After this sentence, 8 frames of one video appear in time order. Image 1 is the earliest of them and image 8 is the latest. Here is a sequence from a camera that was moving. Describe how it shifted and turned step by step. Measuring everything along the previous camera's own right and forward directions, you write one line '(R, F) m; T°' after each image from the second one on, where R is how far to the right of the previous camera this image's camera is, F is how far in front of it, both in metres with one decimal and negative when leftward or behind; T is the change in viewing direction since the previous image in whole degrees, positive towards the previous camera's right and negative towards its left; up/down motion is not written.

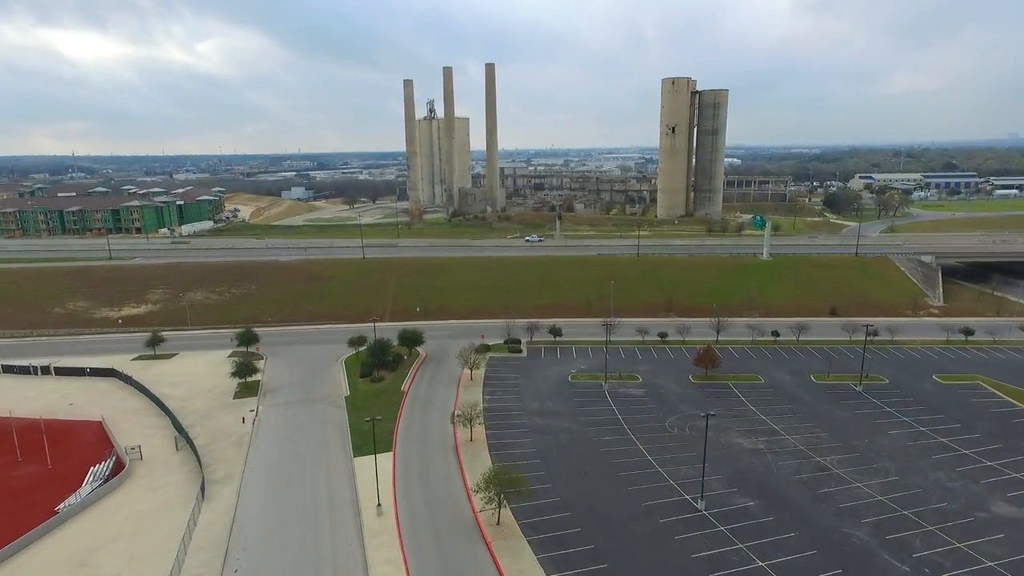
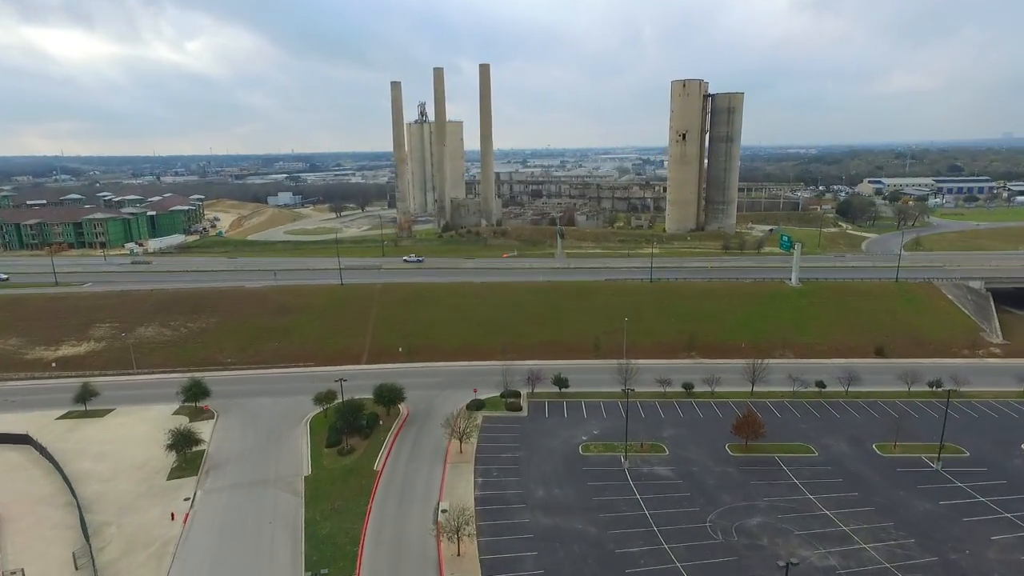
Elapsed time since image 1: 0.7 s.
(-0.1, +6.6) m; 0°
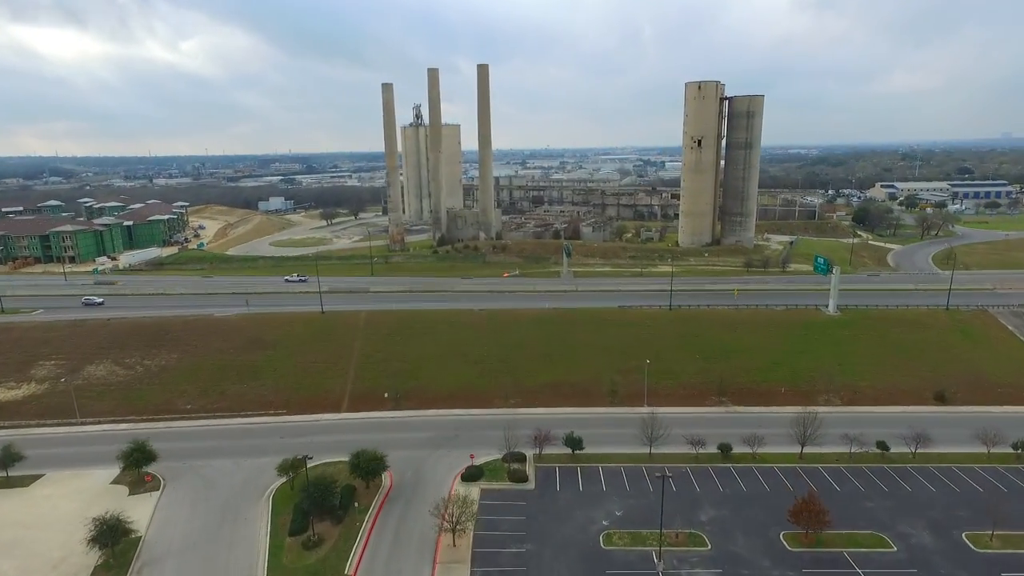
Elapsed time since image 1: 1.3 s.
(-0.3, +5.7) m; 0°
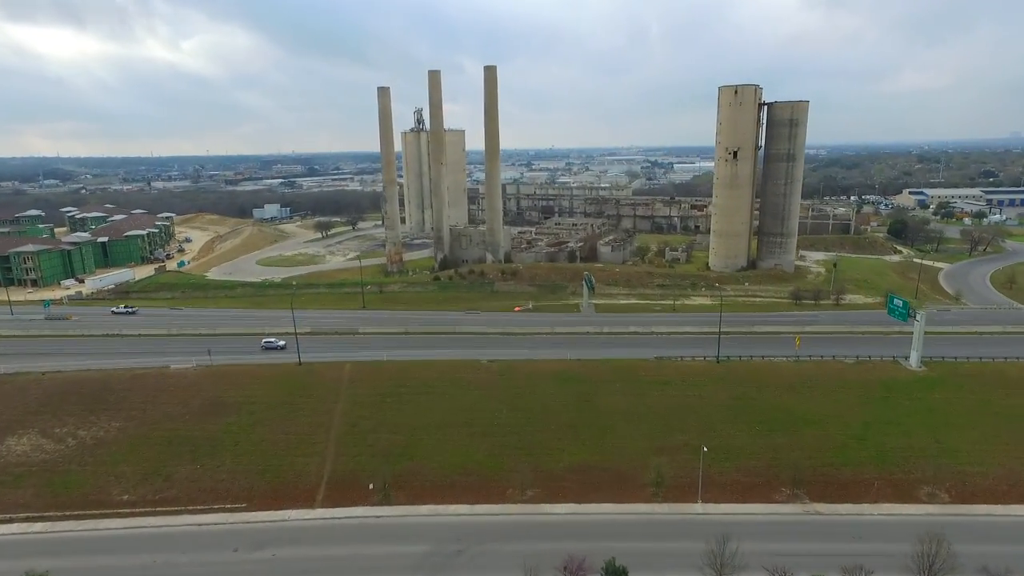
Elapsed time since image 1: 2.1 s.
(-0.7, +7.7) m; 0°
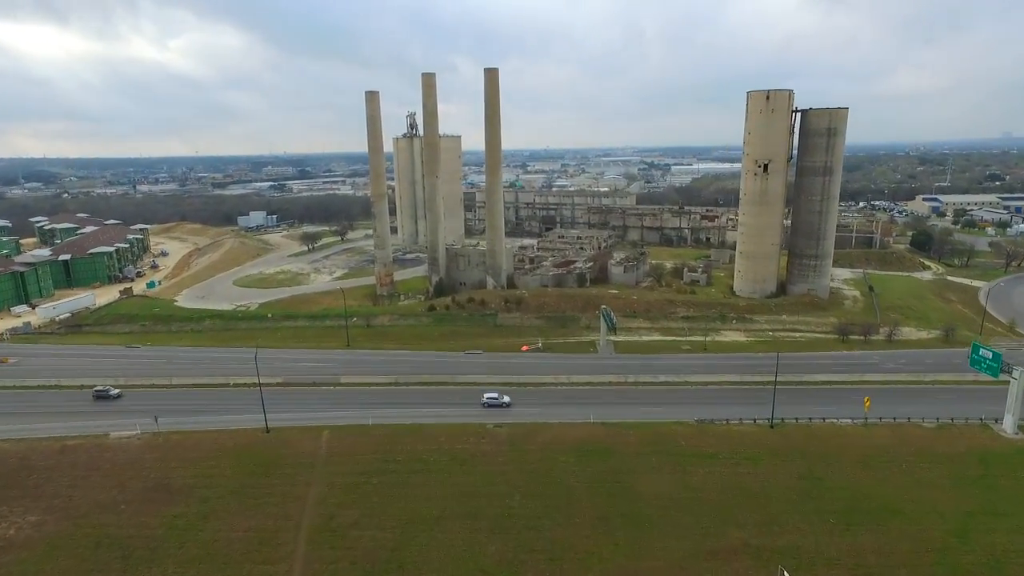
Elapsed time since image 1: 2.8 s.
(-0.9, +6.6) m; +1°
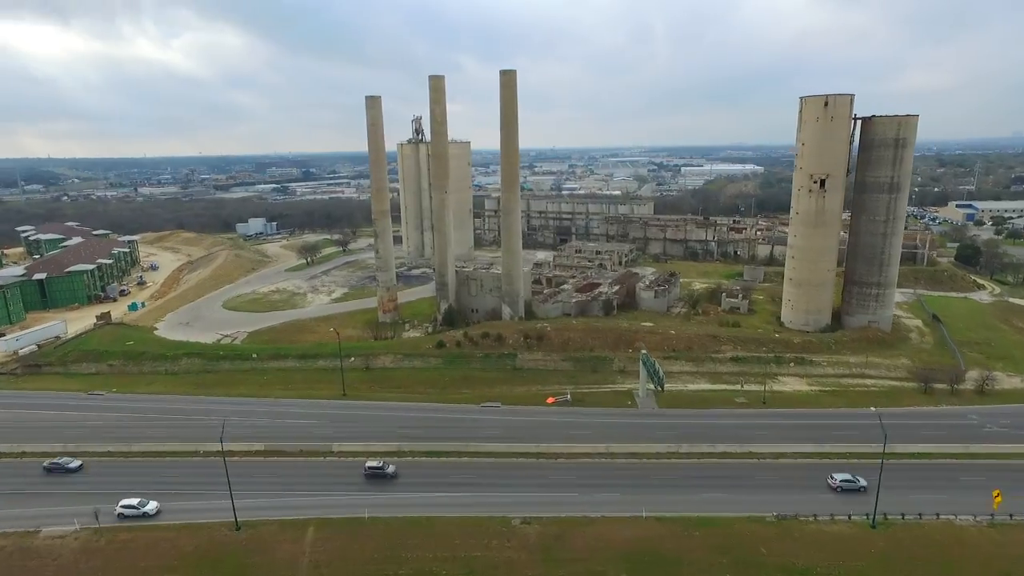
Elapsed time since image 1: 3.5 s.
(-1.1, +6.6) m; 0°
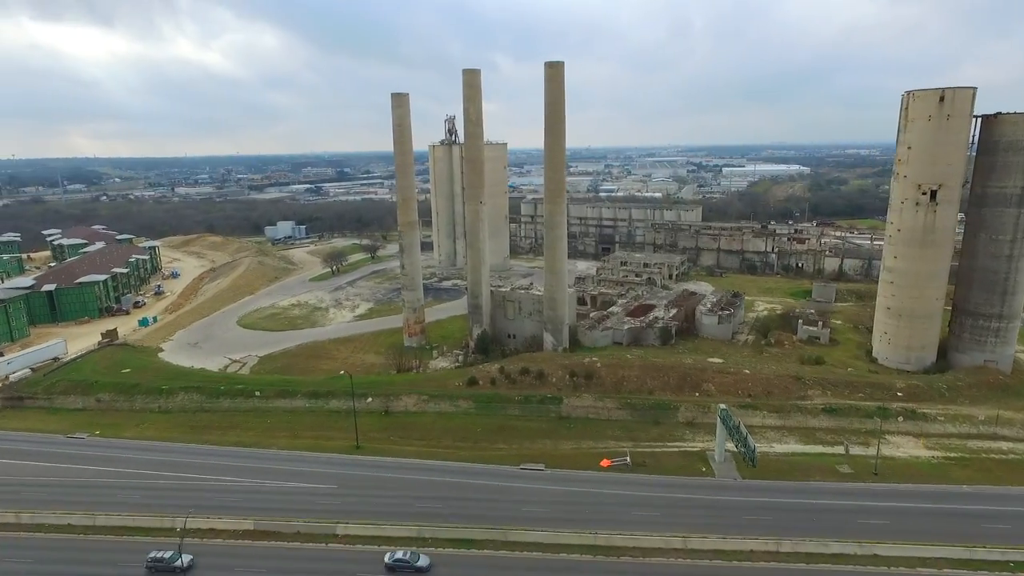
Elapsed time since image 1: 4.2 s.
(-0.8, +6.7) m; -3°
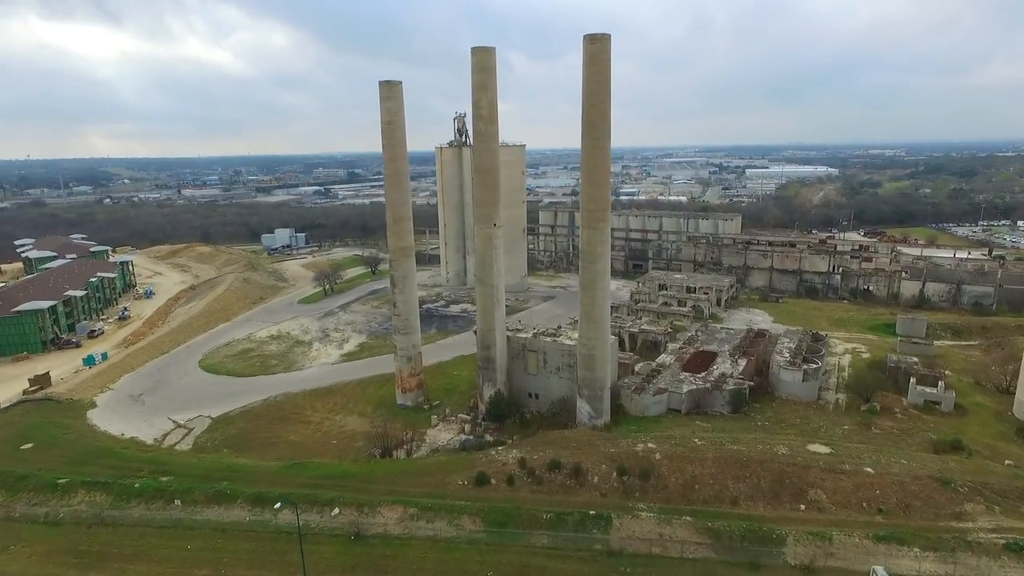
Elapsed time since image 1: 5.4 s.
(-0.5, +11.2) m; -1°
